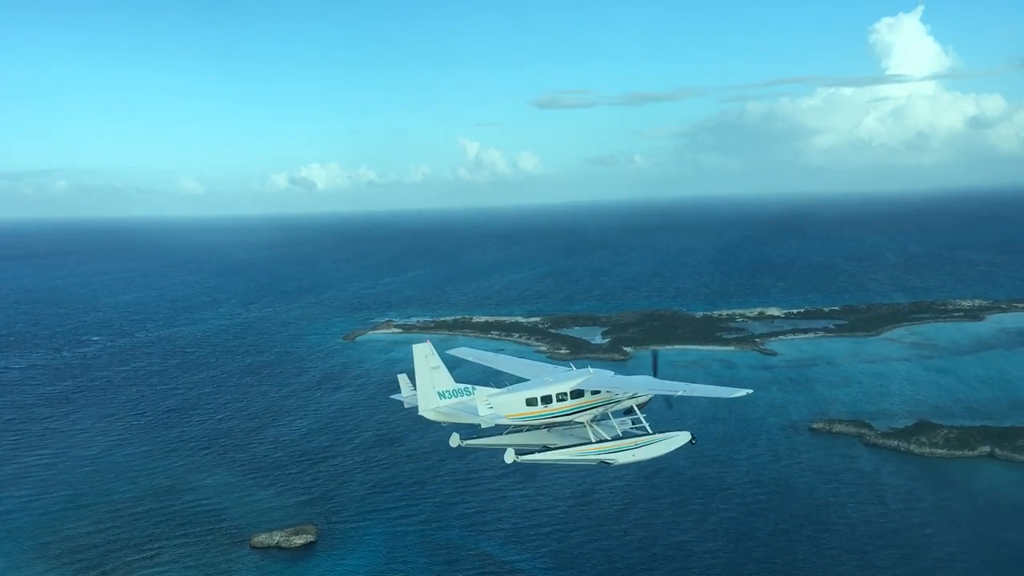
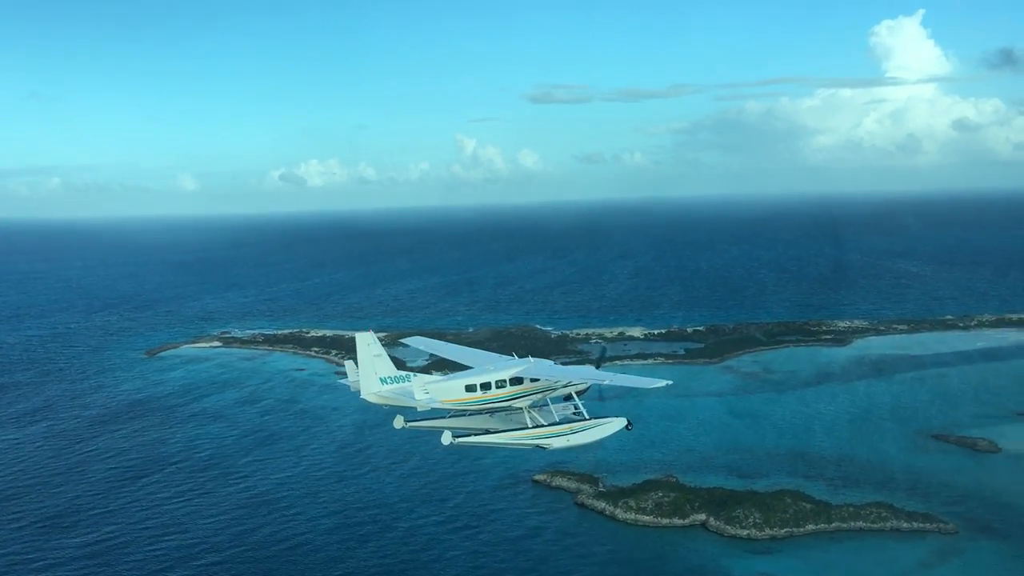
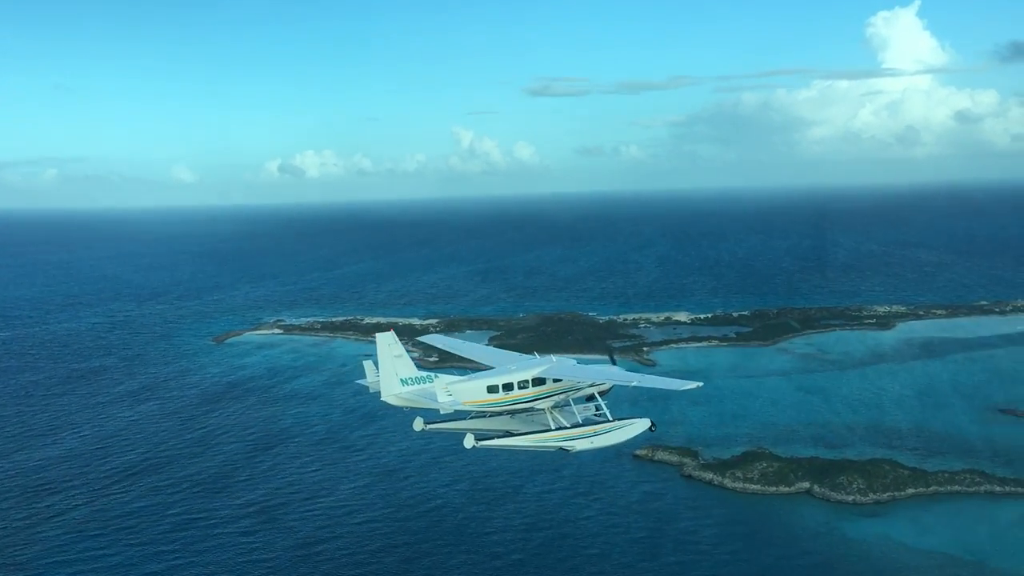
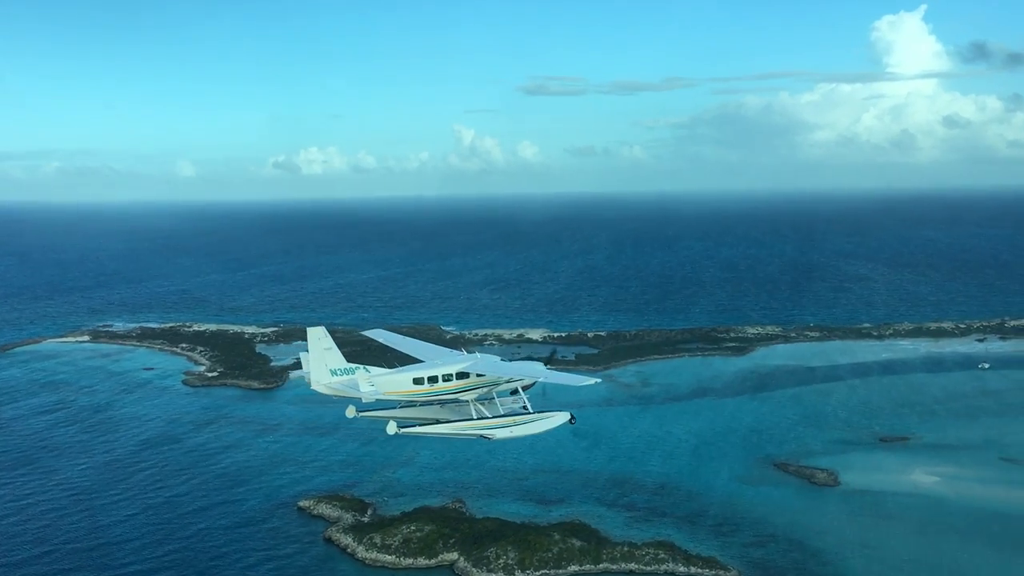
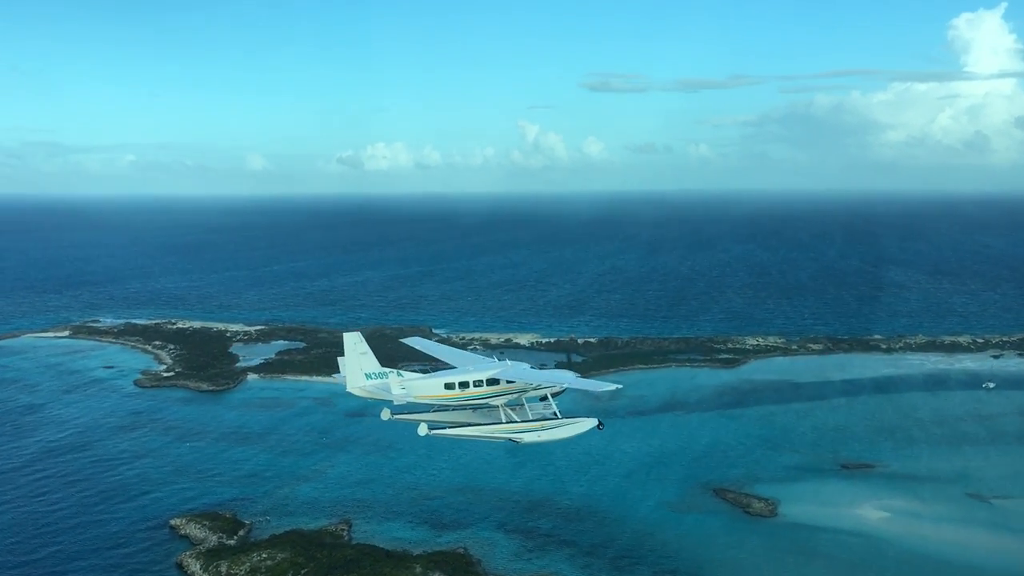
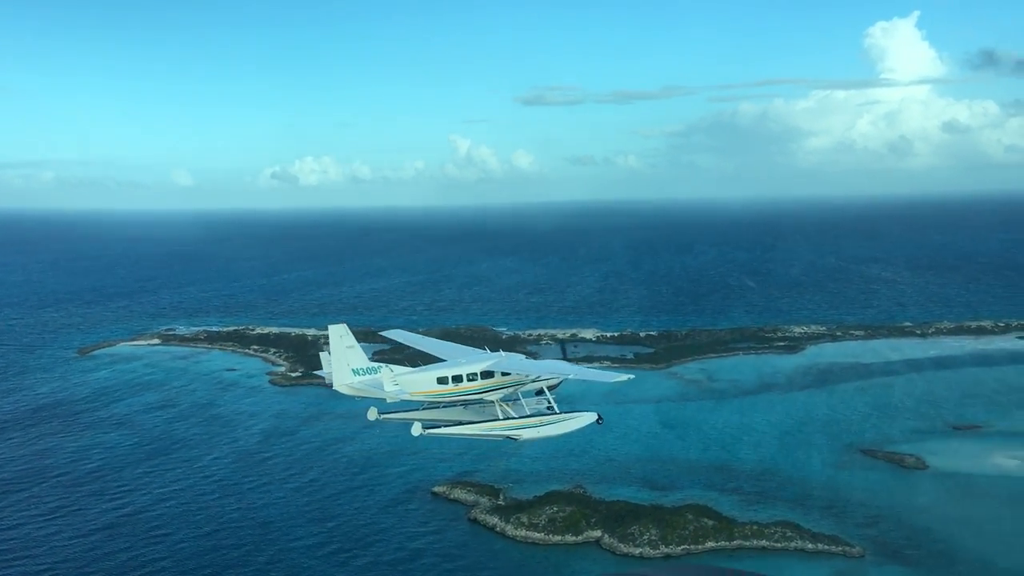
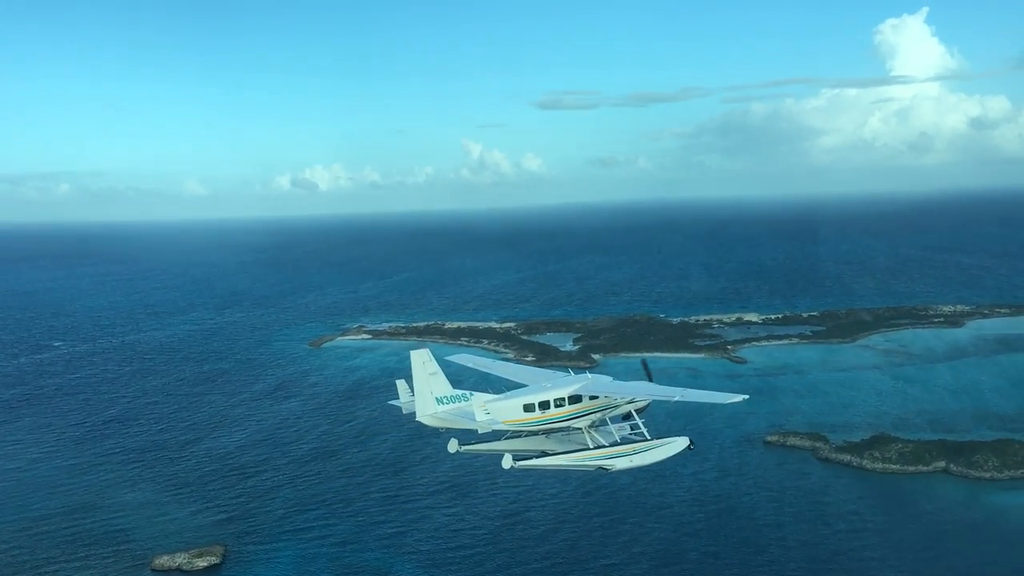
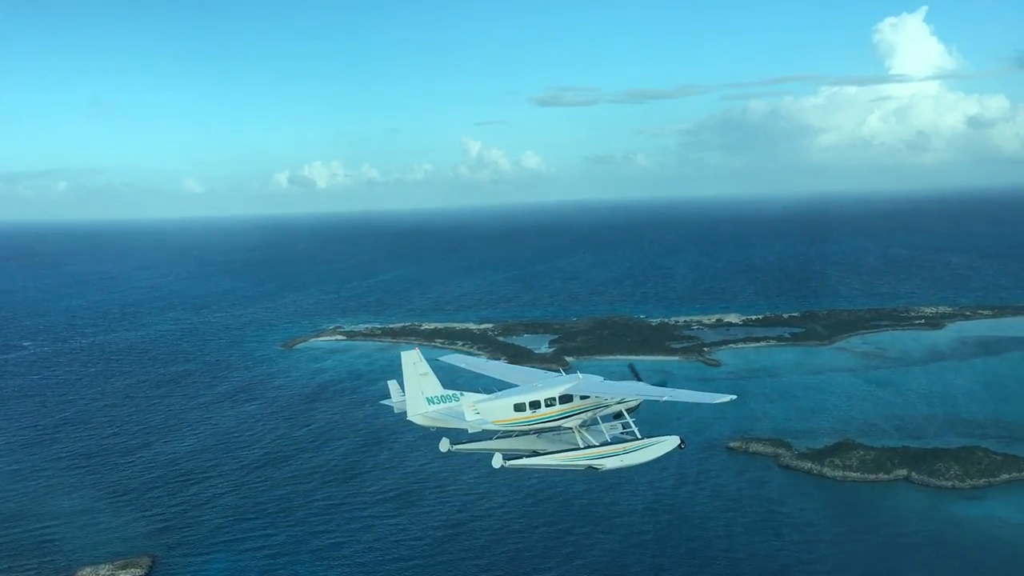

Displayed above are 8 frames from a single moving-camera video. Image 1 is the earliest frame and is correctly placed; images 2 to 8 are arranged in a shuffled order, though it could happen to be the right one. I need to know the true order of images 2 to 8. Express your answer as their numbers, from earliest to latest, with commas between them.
7, 8, 3, 2, 6, 4, 5
